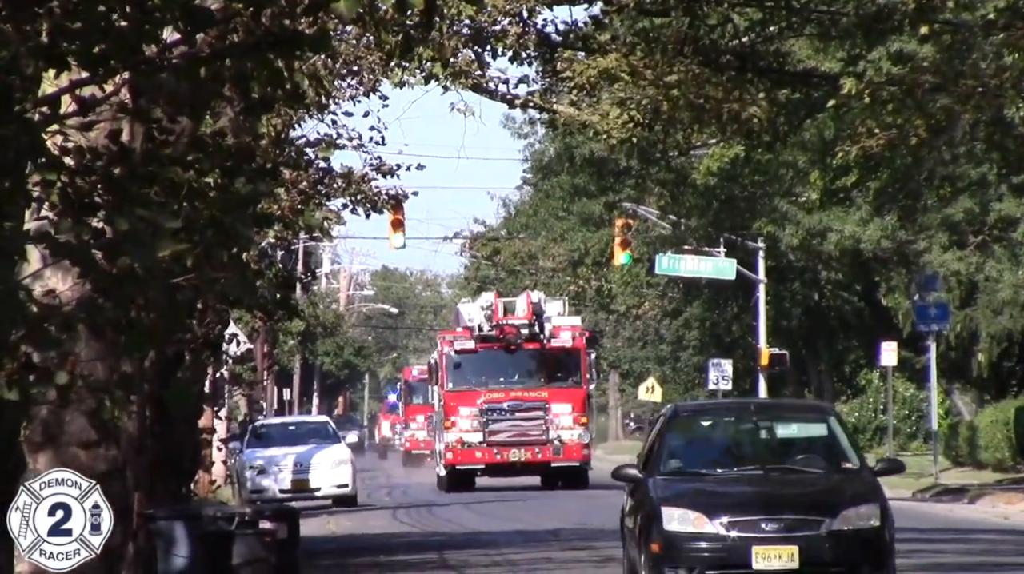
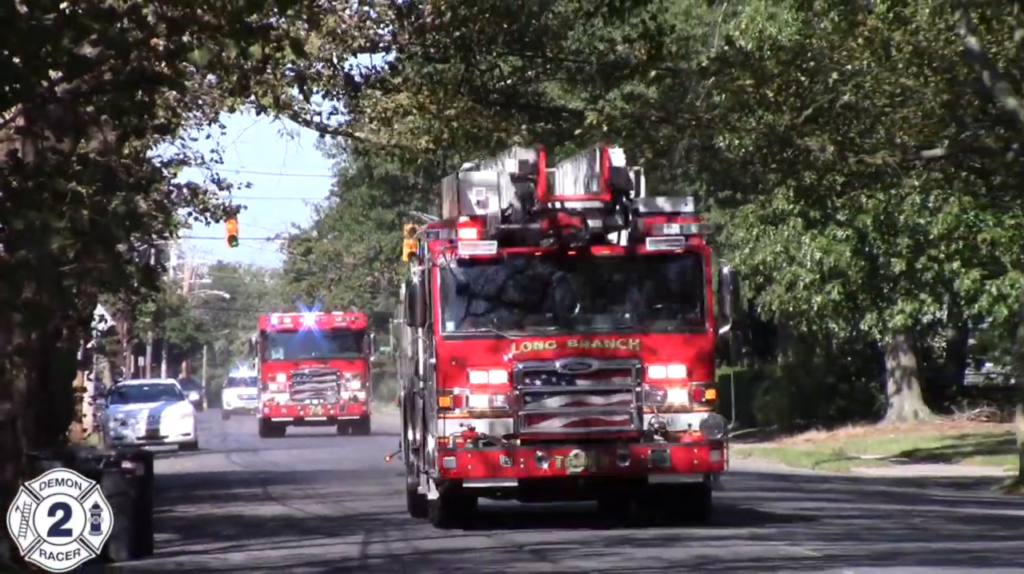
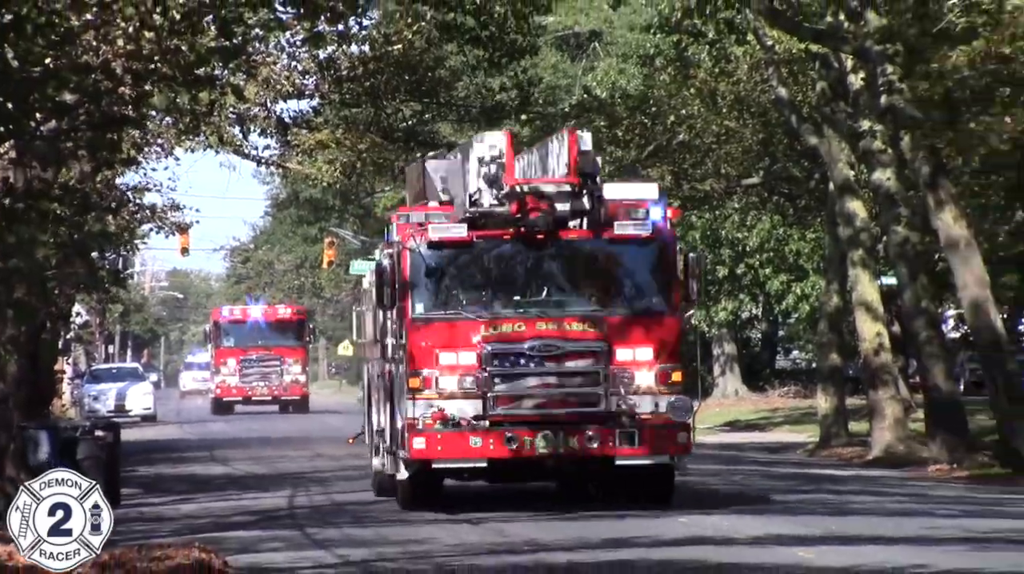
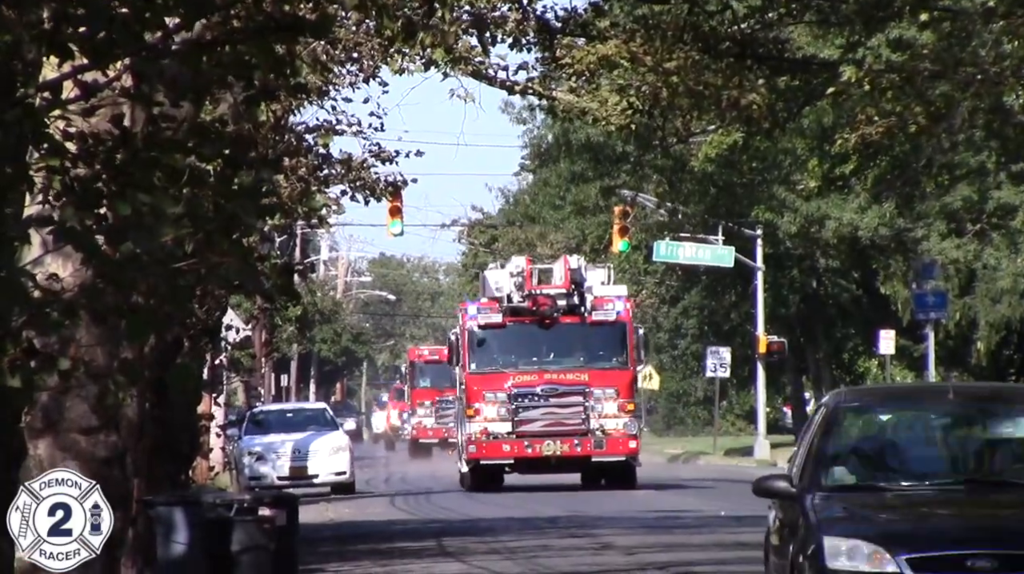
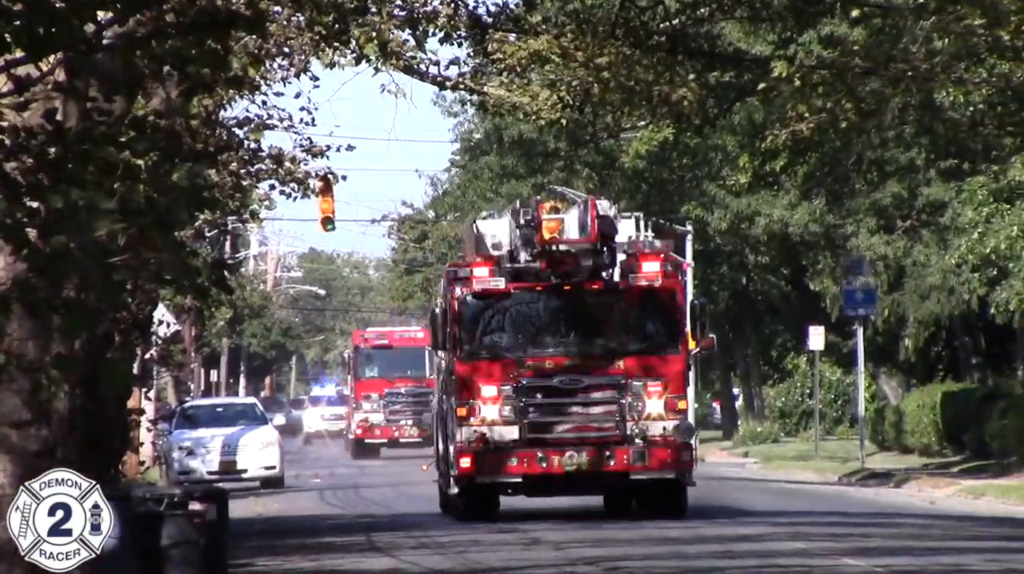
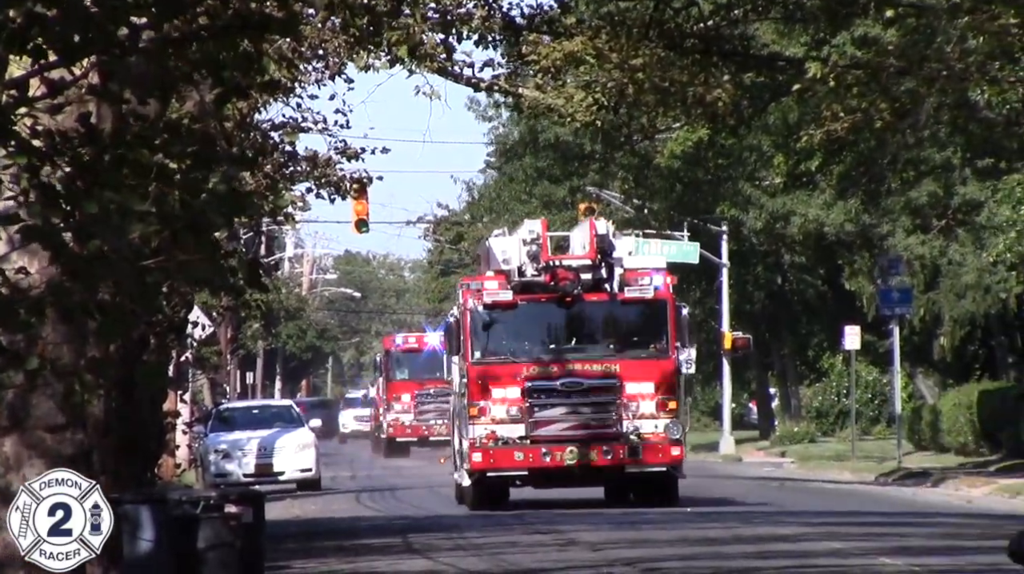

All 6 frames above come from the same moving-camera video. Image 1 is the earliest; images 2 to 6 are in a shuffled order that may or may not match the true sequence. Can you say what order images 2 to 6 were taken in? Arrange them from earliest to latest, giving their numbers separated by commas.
4, 6, 5, 2, 3
